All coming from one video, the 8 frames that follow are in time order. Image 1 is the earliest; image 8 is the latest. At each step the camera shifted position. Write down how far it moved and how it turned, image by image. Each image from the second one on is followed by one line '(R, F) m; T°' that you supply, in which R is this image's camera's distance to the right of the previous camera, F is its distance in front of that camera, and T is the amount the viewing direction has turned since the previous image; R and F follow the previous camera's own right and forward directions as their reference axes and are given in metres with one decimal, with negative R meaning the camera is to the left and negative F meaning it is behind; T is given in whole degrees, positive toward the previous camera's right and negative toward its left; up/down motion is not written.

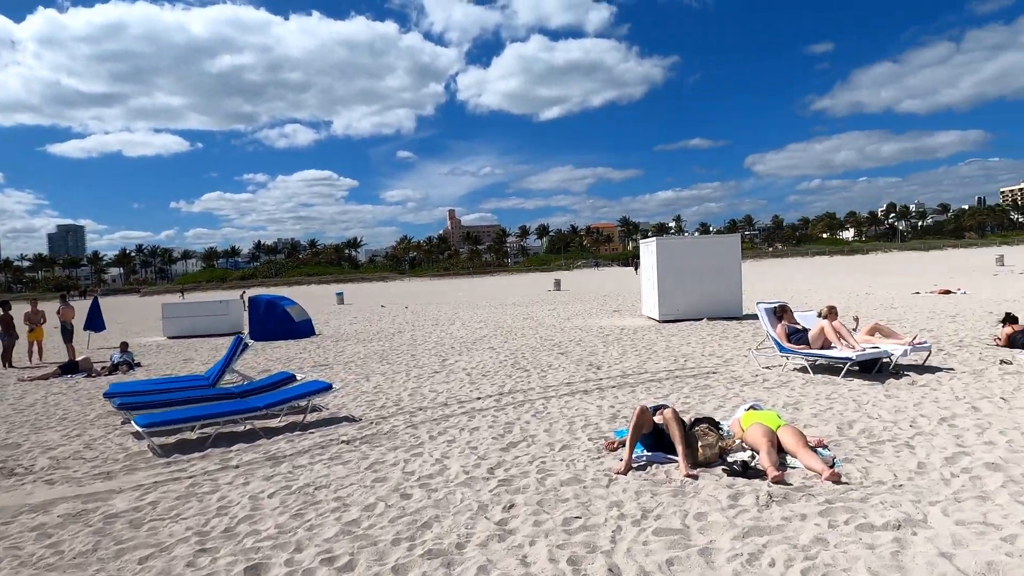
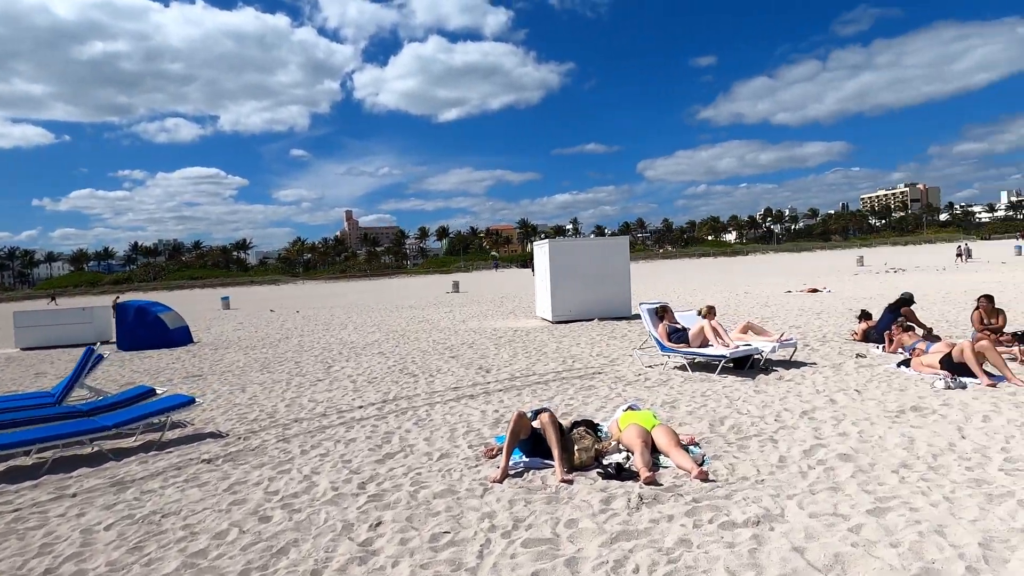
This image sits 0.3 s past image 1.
(+0.2, +0.1) m; +9°
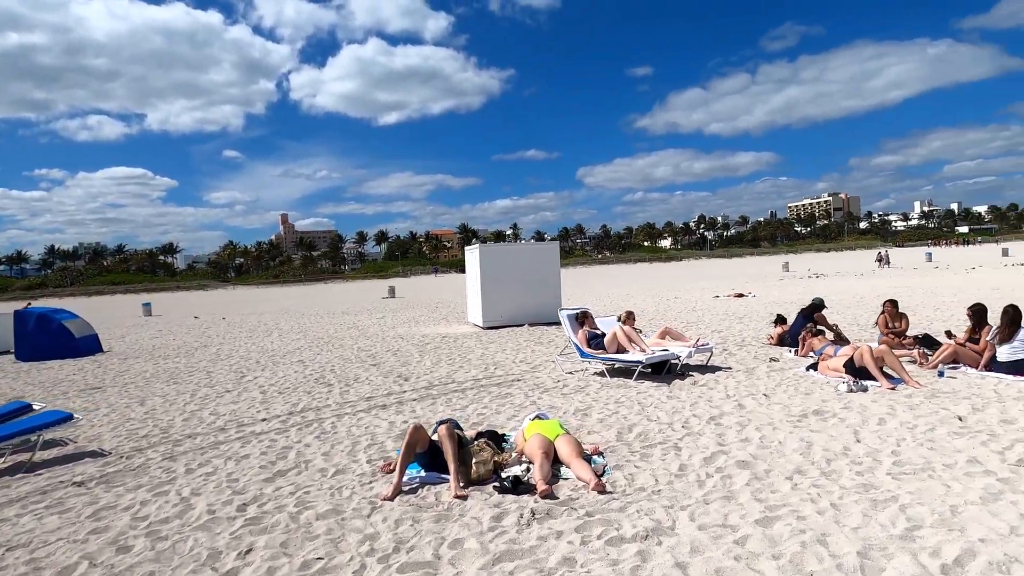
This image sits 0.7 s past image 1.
(+0.3, +0.1) m; +5°
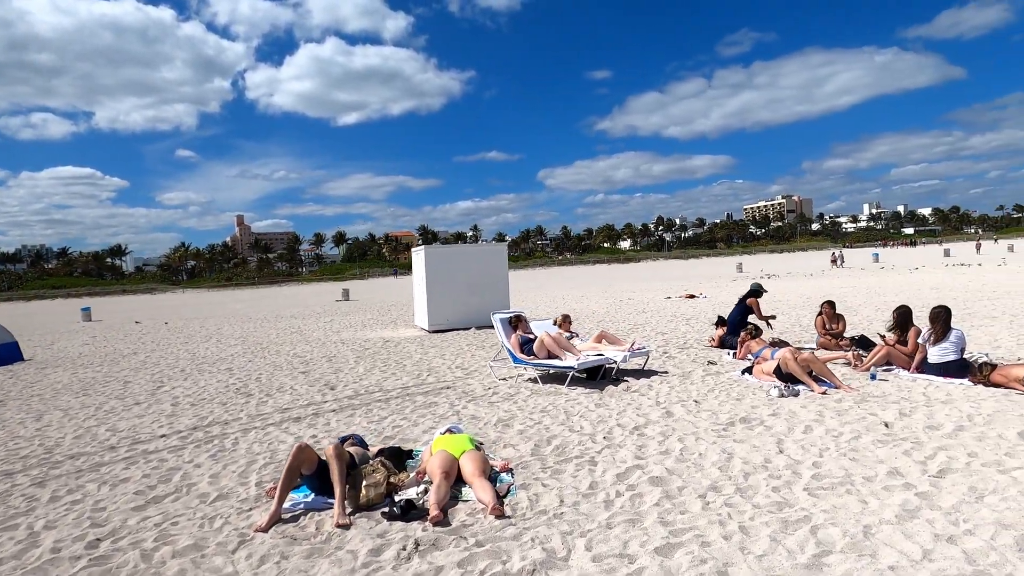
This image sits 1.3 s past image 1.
(+0.4, +0.3) m; +3°
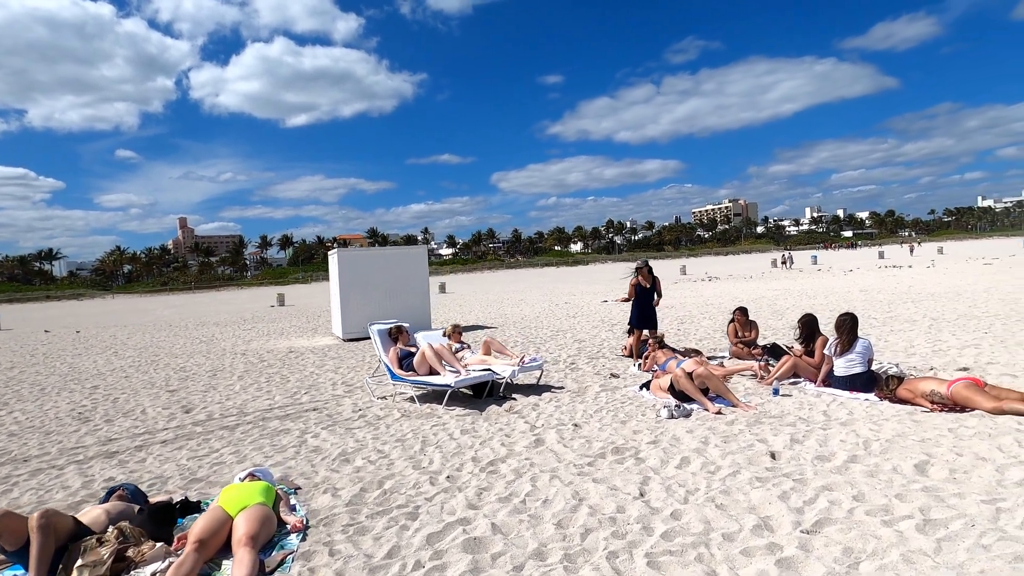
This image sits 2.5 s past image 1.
(+0.8, +0.7) m; +4°
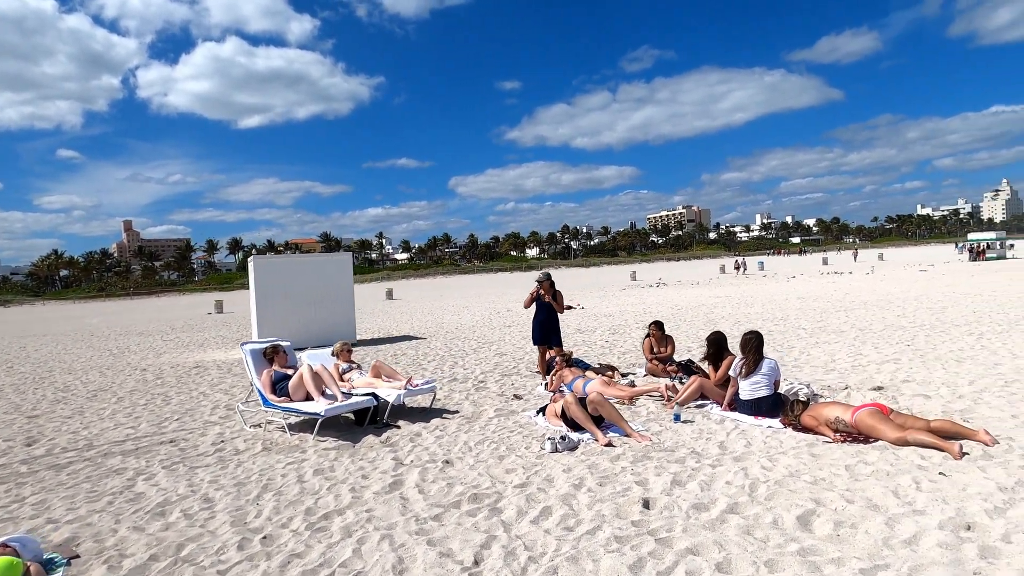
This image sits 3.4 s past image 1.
(+0.6, +0.6) m; +4°
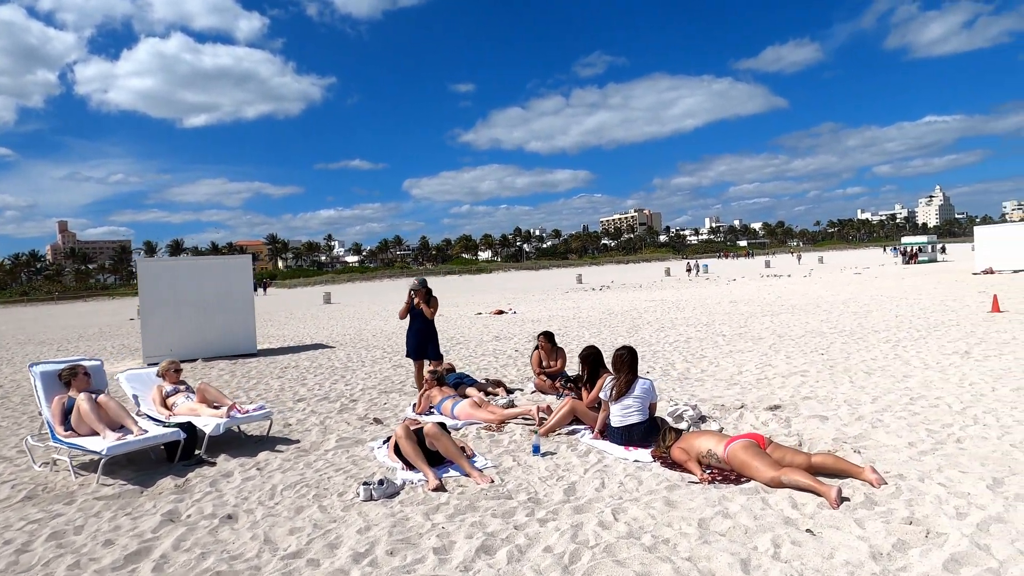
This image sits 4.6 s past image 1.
(+0.8, +0.8) m; +4°
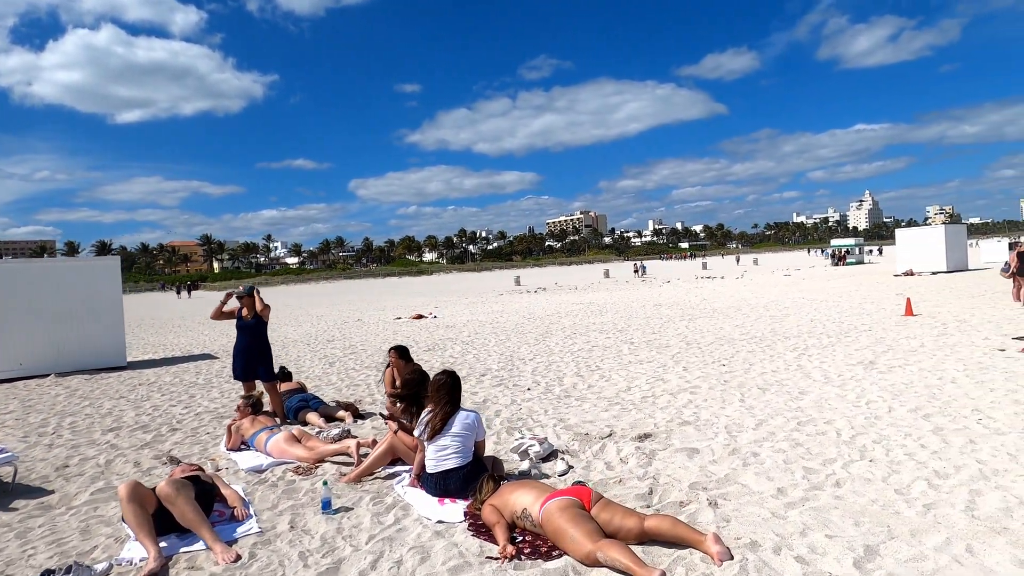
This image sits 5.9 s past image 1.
(+0.9, +0.9) m; +5°
